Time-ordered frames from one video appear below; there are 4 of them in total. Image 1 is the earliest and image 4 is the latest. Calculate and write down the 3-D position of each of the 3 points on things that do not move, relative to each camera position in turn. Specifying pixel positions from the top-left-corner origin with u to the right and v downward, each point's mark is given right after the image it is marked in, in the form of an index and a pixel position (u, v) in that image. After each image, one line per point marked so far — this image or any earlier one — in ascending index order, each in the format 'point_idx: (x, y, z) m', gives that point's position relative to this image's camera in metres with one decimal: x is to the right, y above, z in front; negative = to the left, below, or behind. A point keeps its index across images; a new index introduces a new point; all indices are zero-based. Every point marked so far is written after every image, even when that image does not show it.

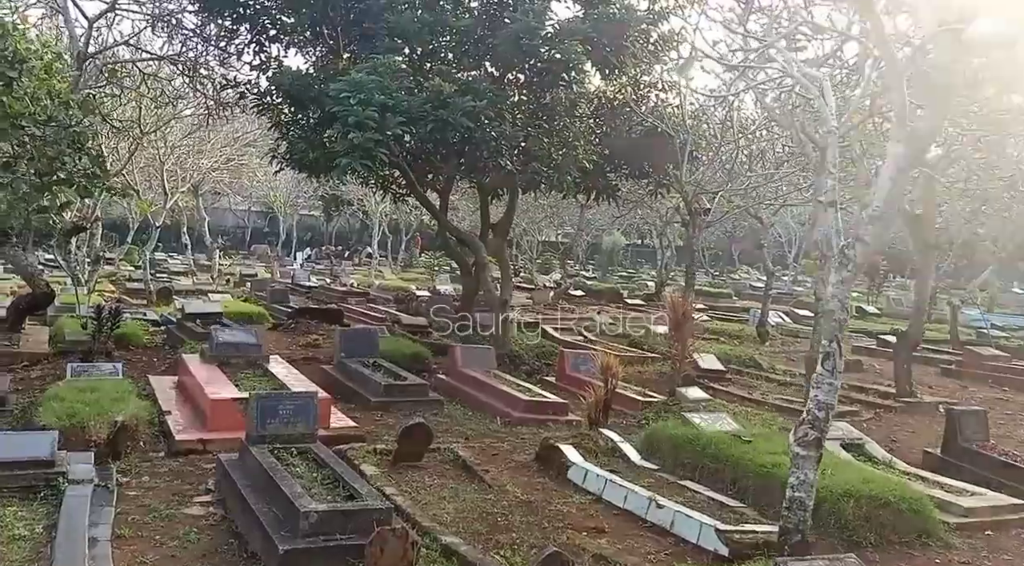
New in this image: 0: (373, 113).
0: (-1.6, +2.1, +10.2) m
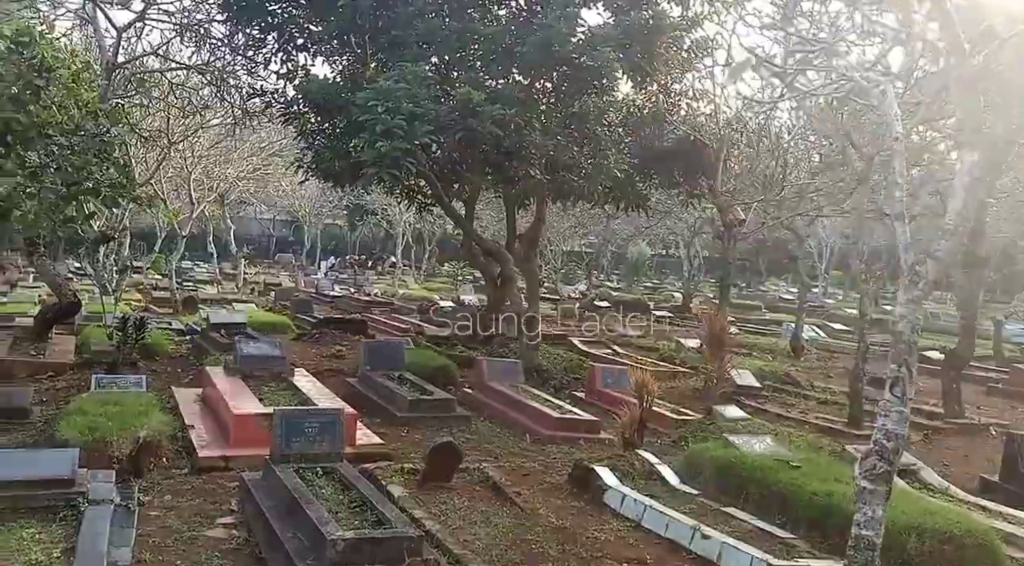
0: (-1.3, +1.9, +10.0) m
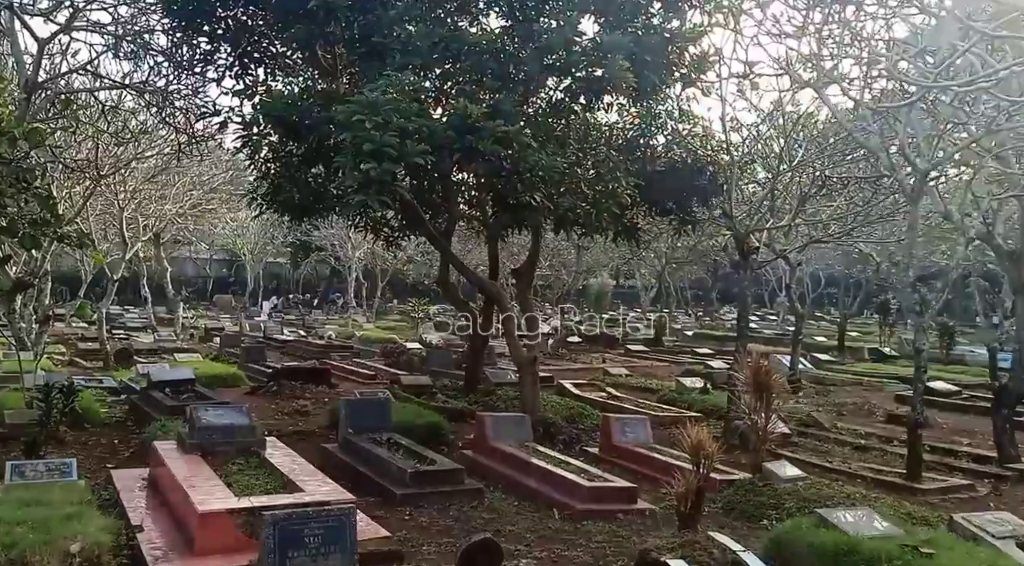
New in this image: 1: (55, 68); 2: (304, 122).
0: (-1.2, +1.4, +8.5) m
1: (-5.9, +2.8, +10.9) m
2: (-2.4, +1.9, +9.7) m
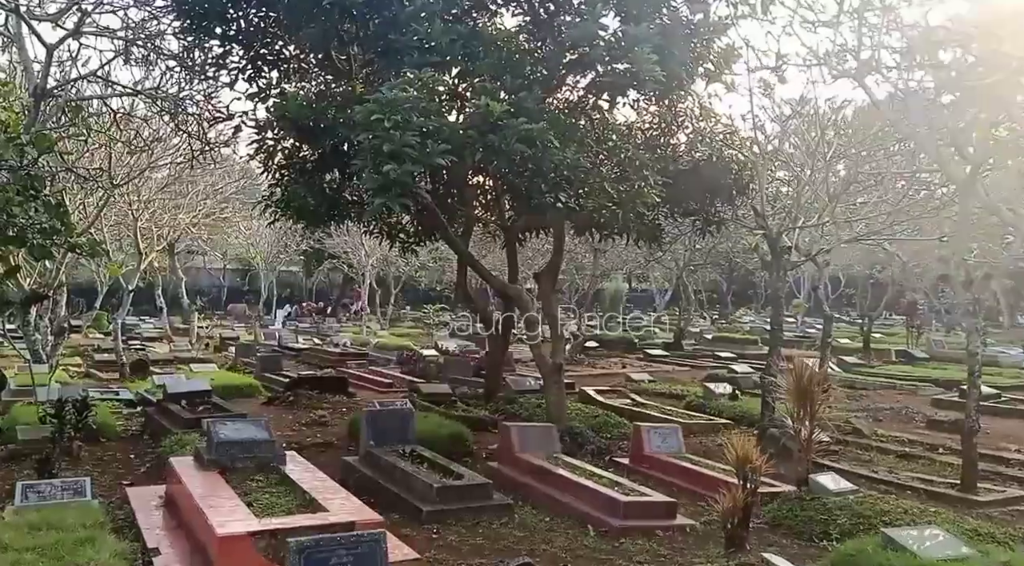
0: (-1.0, +1.4, +8.2) m
1: (-5.6, +2.7, +10.6) m
2: (-2.2, +1.8, +9.4) m
